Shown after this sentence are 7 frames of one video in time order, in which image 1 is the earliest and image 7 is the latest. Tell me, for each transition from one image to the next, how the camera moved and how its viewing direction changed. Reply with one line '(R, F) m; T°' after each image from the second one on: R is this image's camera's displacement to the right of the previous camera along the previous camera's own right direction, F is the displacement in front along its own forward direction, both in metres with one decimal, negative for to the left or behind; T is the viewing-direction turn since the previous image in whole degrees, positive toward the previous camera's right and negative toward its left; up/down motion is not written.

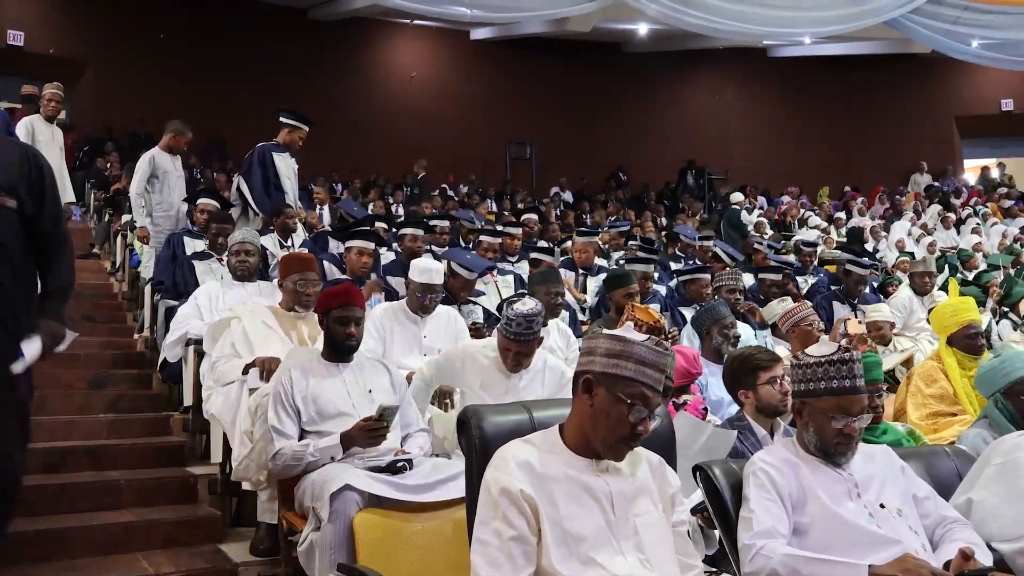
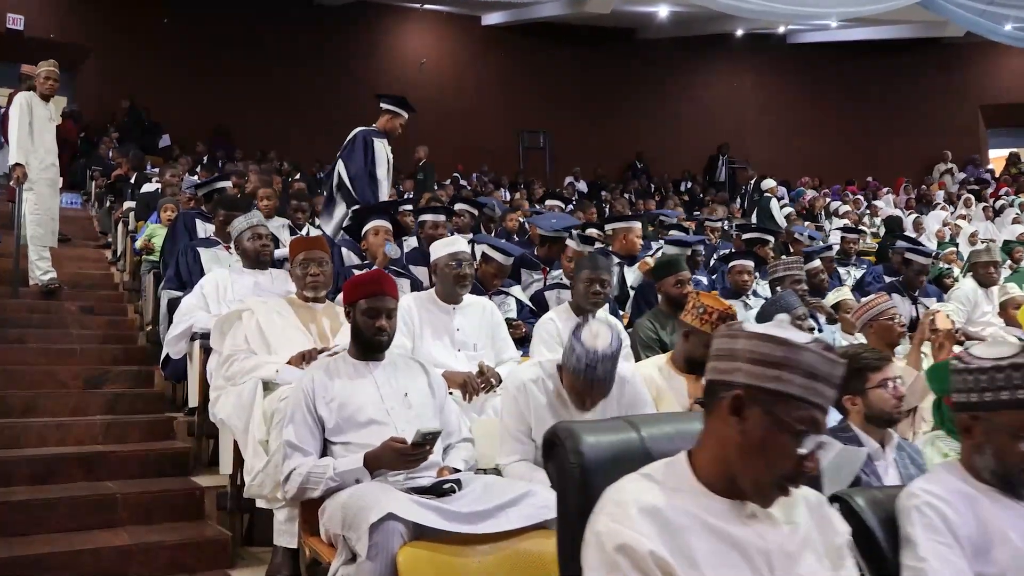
(-0.2, +0.6) m; 0°
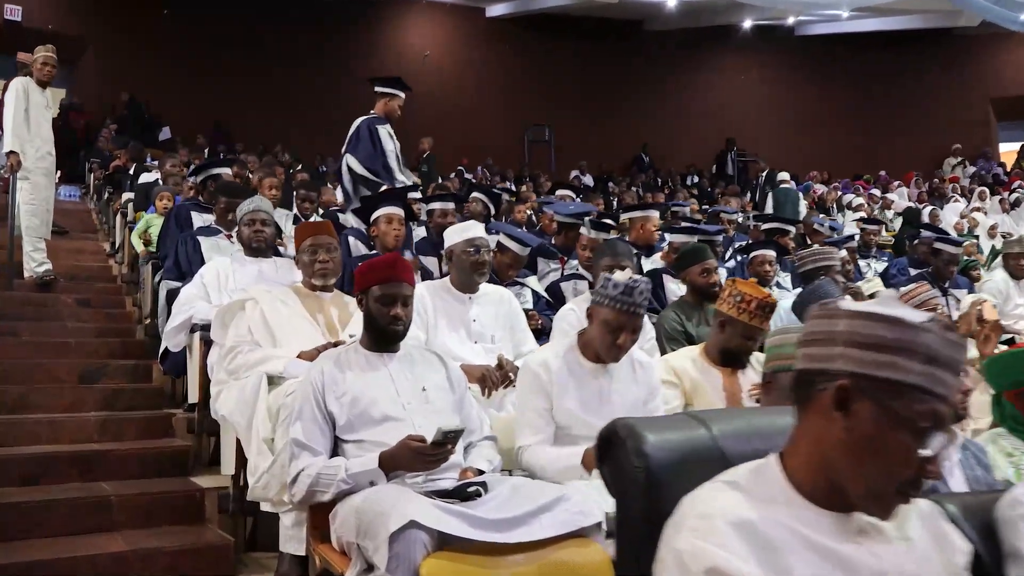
(-0.1, +0.3) m; 0°
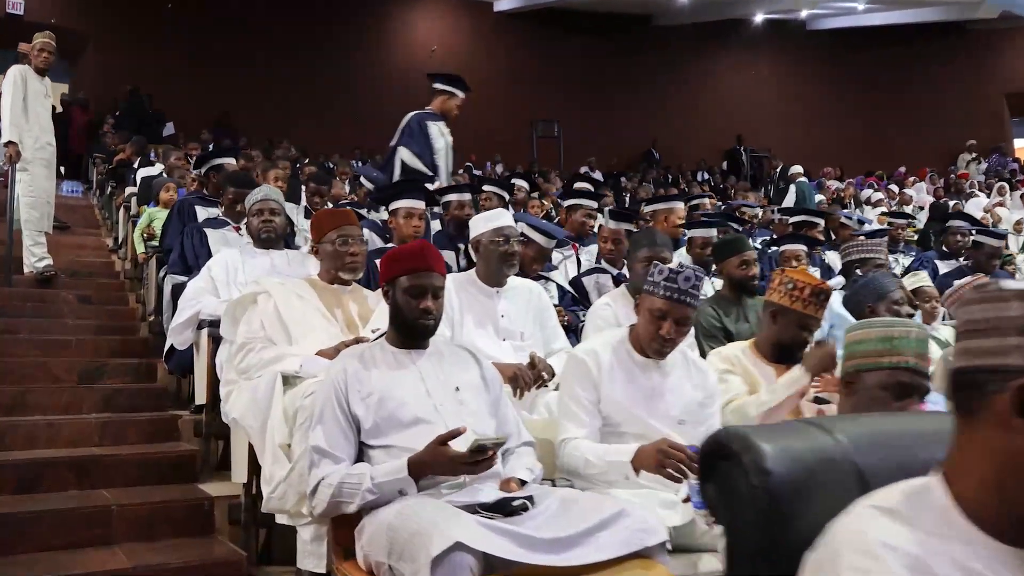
(-0.1, +0.3) m; 0°
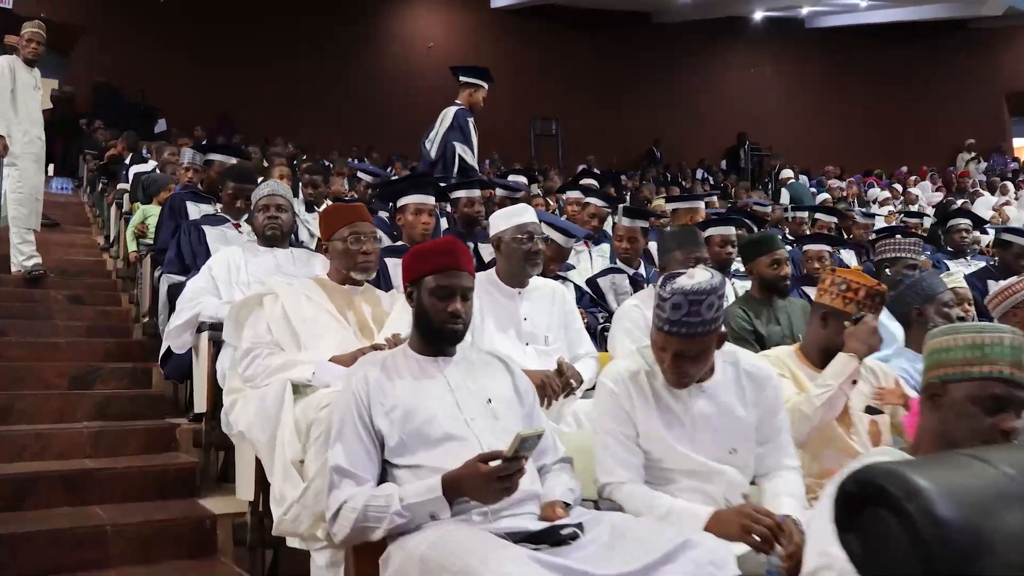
(-0.2, +0.3) m; +1°
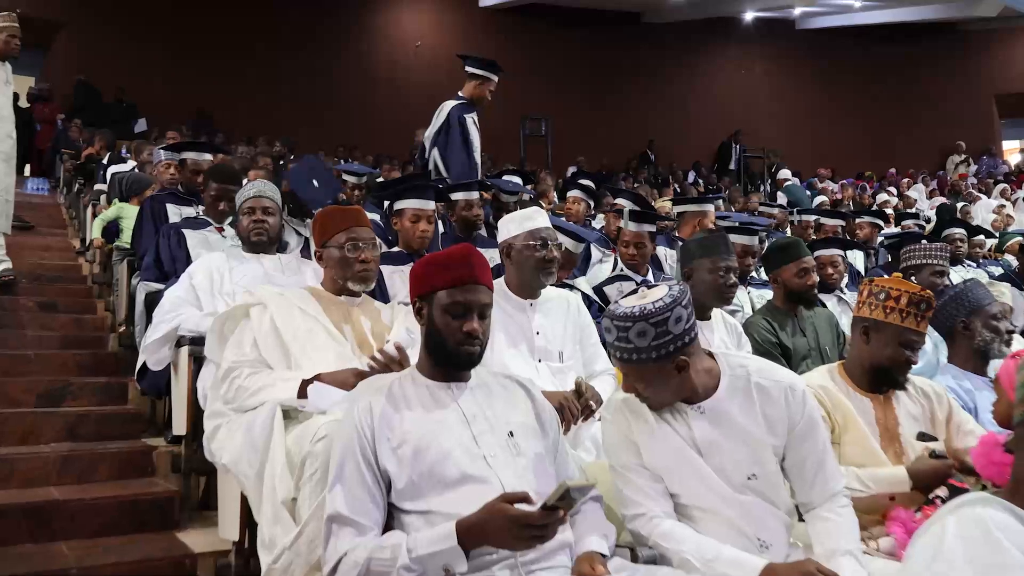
(-0.1, +0.4) m; +1°
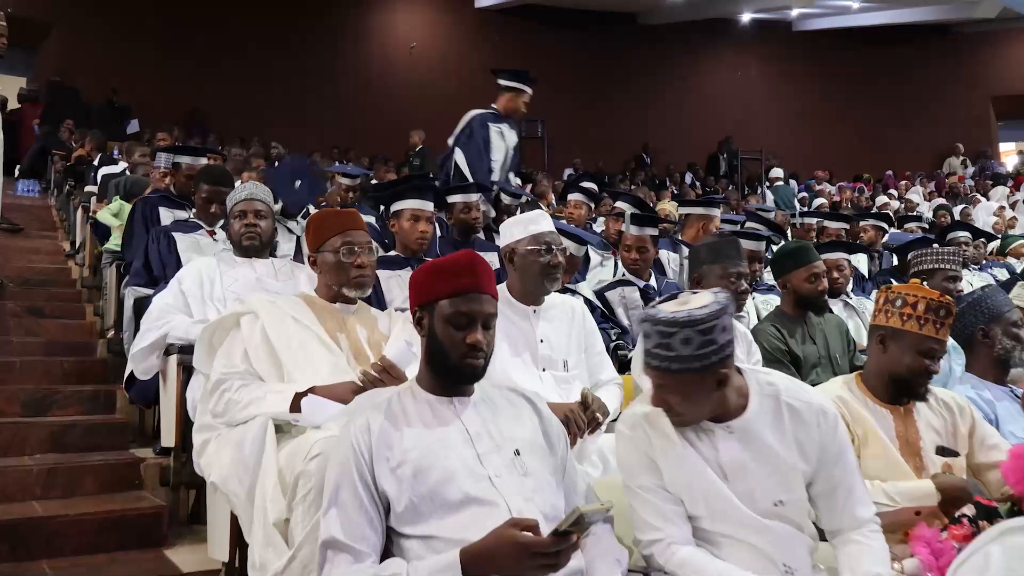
(0.0, +0.1) m; 0°
